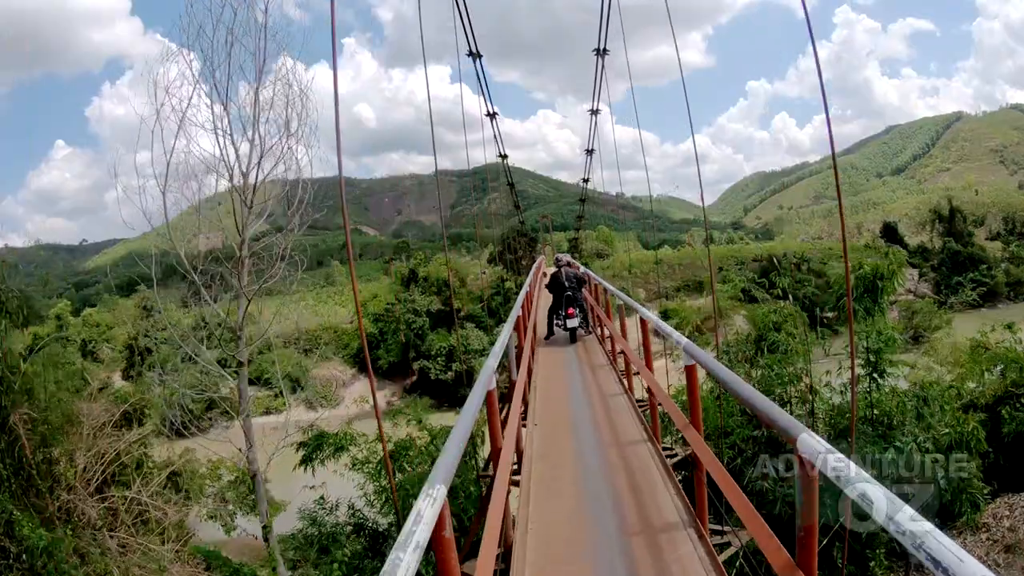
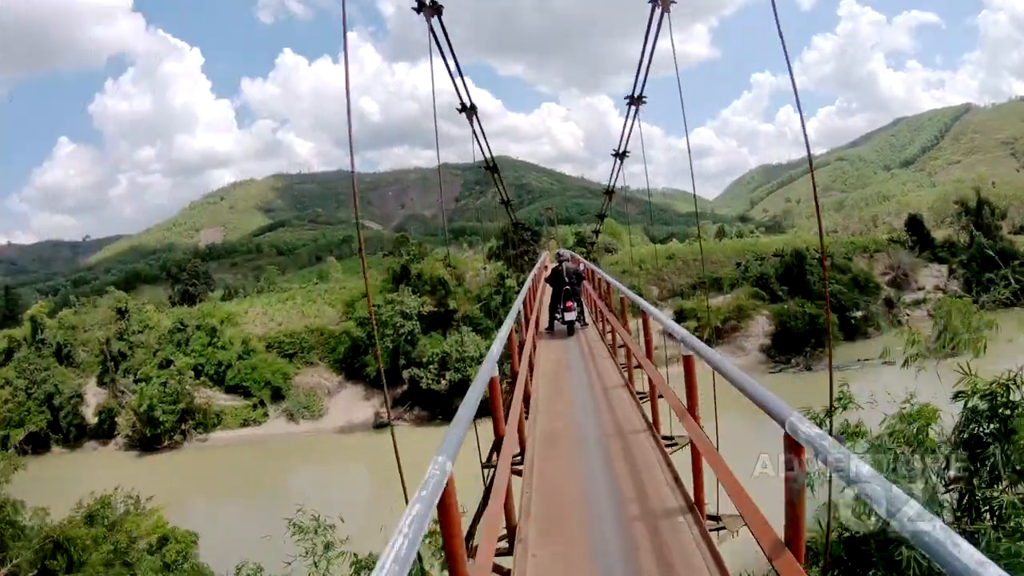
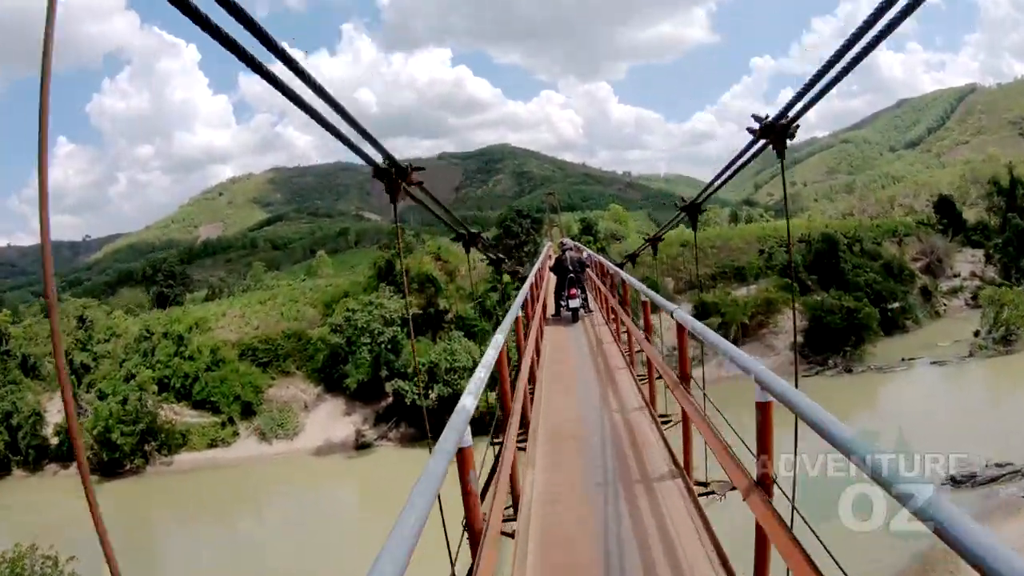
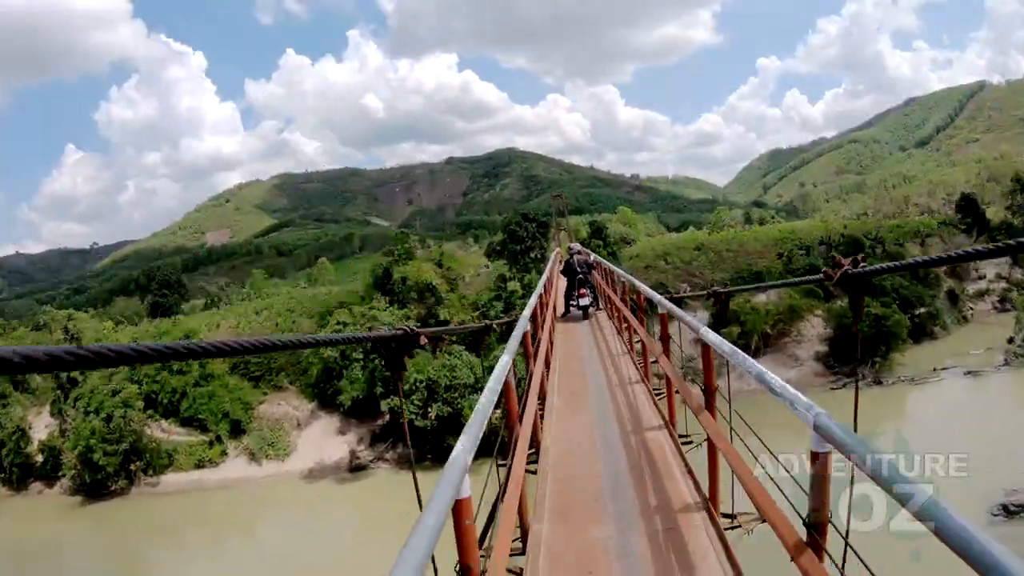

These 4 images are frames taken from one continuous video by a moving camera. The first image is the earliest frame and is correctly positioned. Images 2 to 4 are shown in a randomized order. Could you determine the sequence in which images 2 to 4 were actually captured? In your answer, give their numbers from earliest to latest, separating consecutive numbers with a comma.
2, 3, 4
